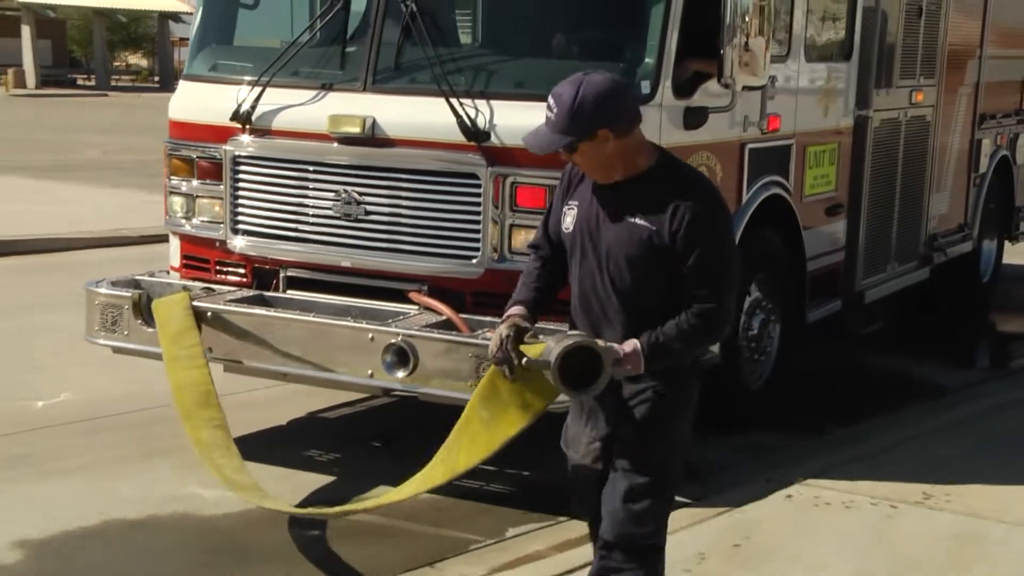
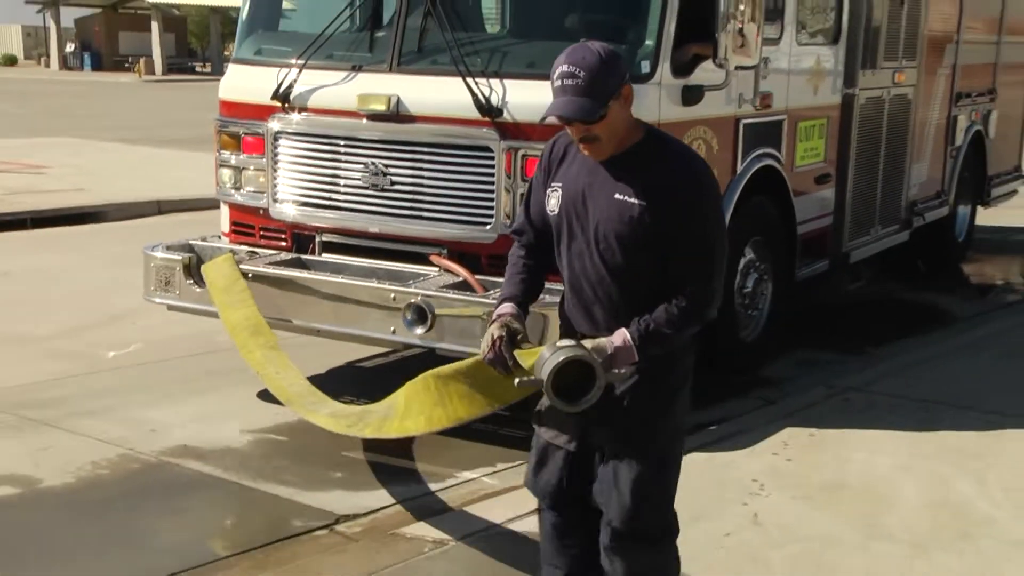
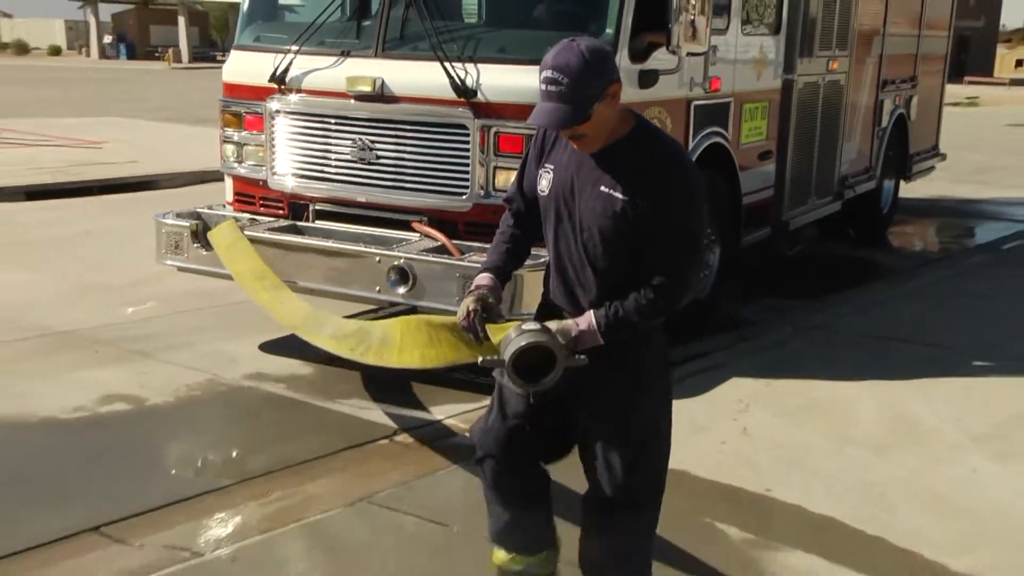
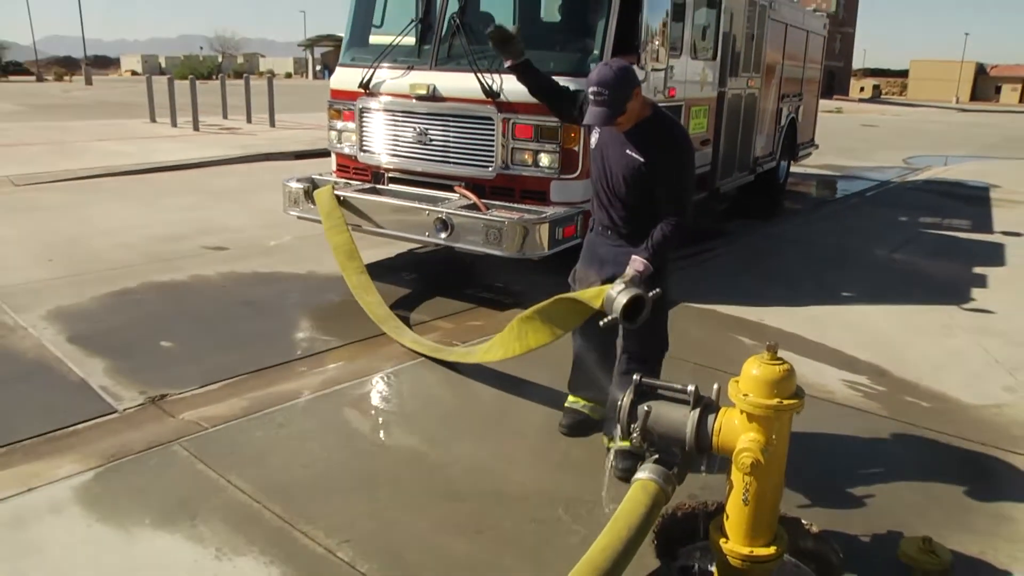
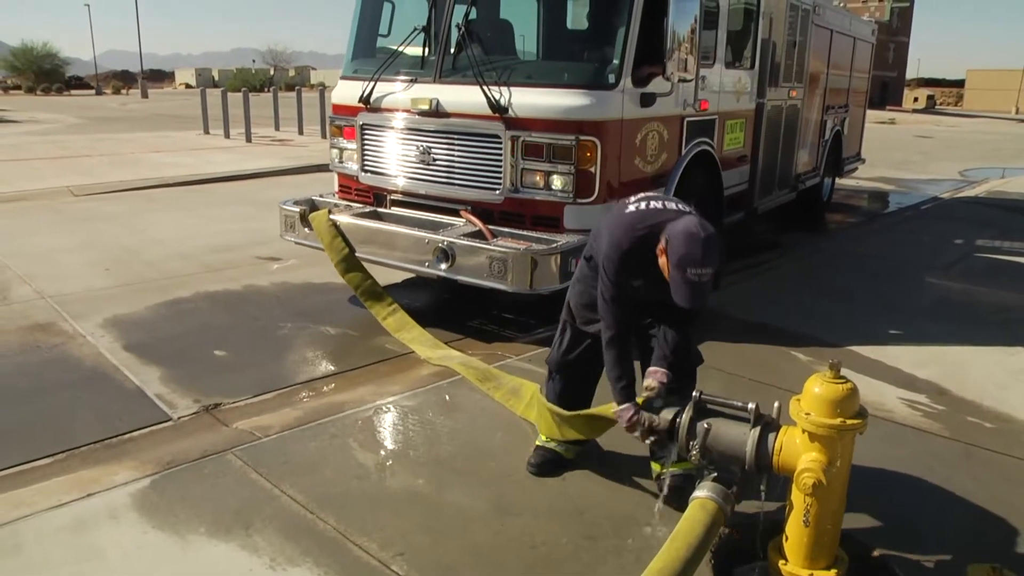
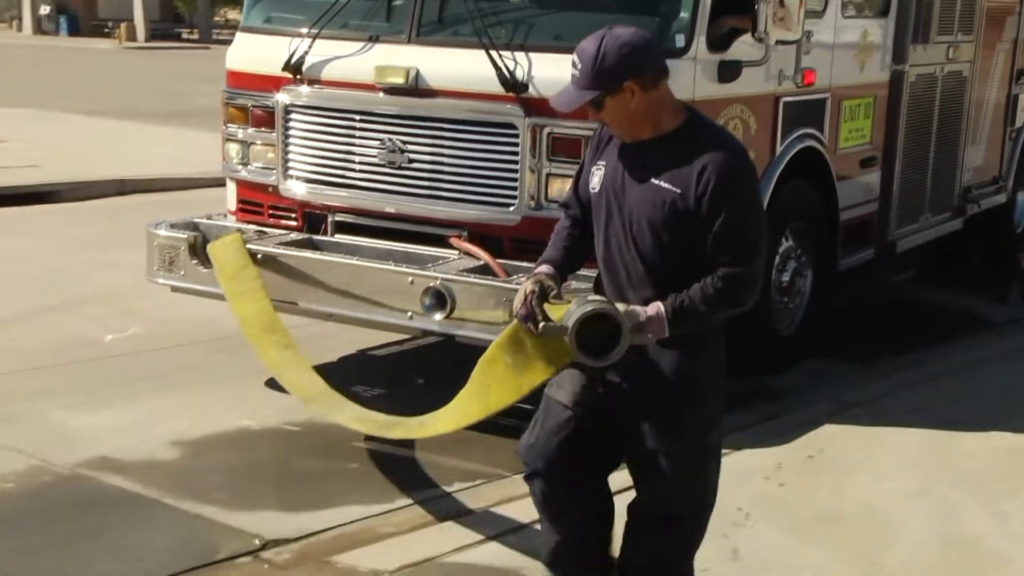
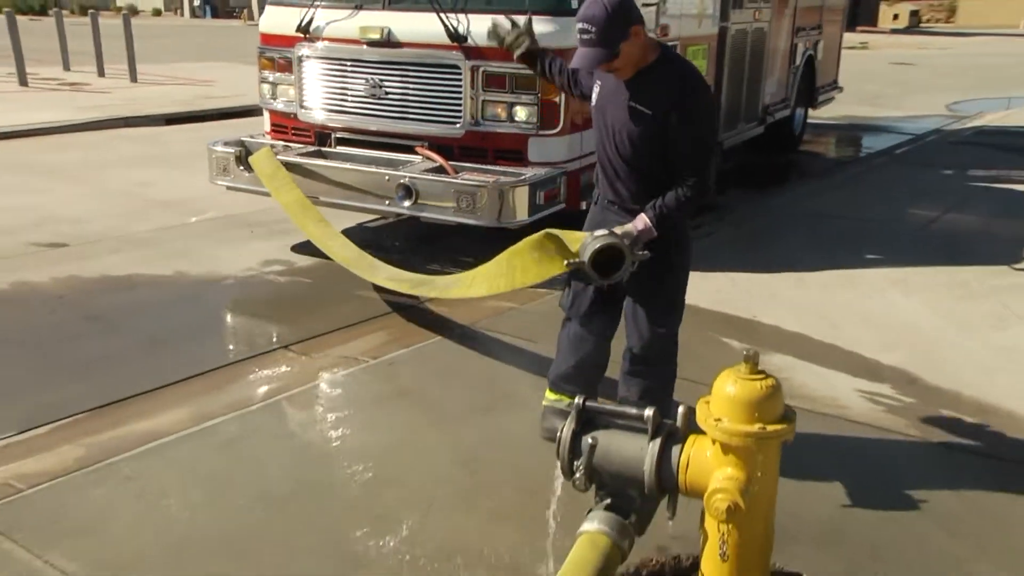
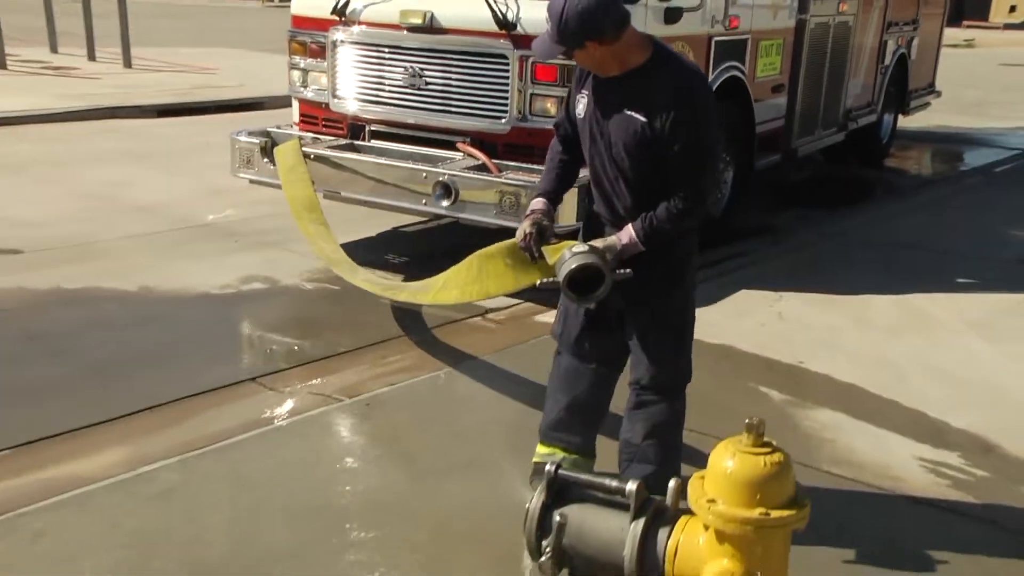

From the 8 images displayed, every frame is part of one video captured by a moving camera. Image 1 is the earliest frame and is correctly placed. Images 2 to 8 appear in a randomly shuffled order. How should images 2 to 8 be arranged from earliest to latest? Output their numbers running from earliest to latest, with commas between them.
6, 2, 3, 8, 7, 4, 5
